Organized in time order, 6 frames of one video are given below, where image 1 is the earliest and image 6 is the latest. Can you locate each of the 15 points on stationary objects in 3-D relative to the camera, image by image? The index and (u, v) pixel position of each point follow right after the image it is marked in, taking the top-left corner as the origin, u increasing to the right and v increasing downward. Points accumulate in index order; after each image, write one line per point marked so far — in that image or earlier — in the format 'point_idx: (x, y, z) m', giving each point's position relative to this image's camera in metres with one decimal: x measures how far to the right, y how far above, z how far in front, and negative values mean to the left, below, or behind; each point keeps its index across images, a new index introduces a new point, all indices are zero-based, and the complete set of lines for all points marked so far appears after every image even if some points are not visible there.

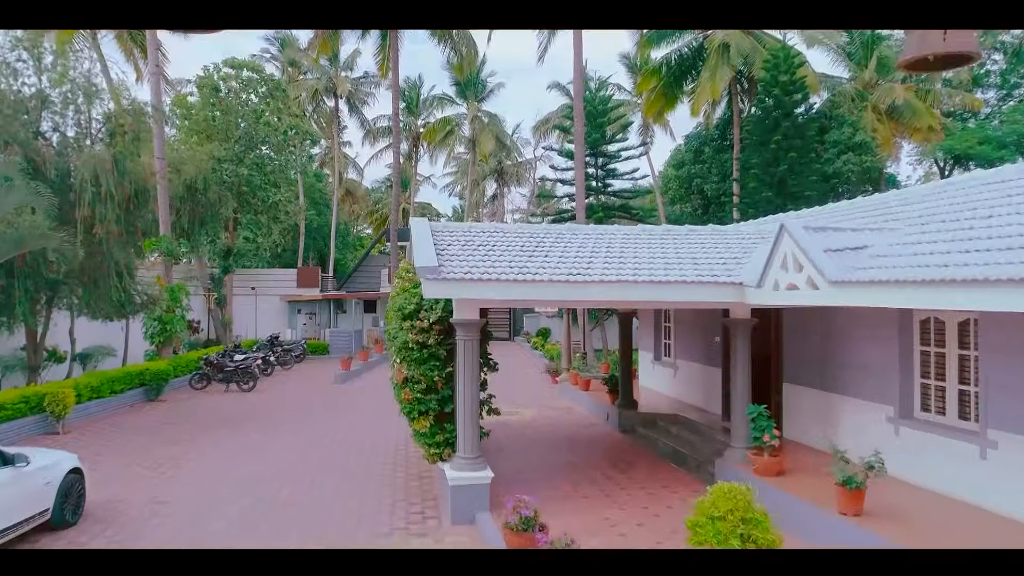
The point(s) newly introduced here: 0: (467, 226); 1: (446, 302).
0: (-0.9, +1.3, +8.4) m
1: (-1.1, -0.2, +7.3) m
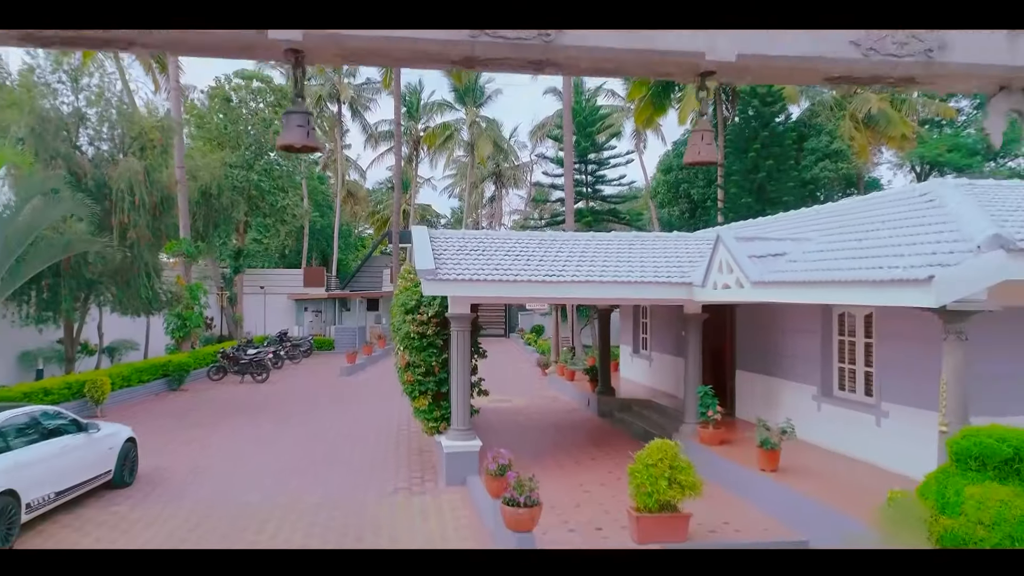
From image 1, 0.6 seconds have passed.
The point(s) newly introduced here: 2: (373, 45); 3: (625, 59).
0: (-1.2, +1.3, +9.7) m
1: (-1.4, -0.2, +8.6) m
2: (-0.8, +1.5, +2.6) m
3: (+0.8, +1.5, +2.7) m
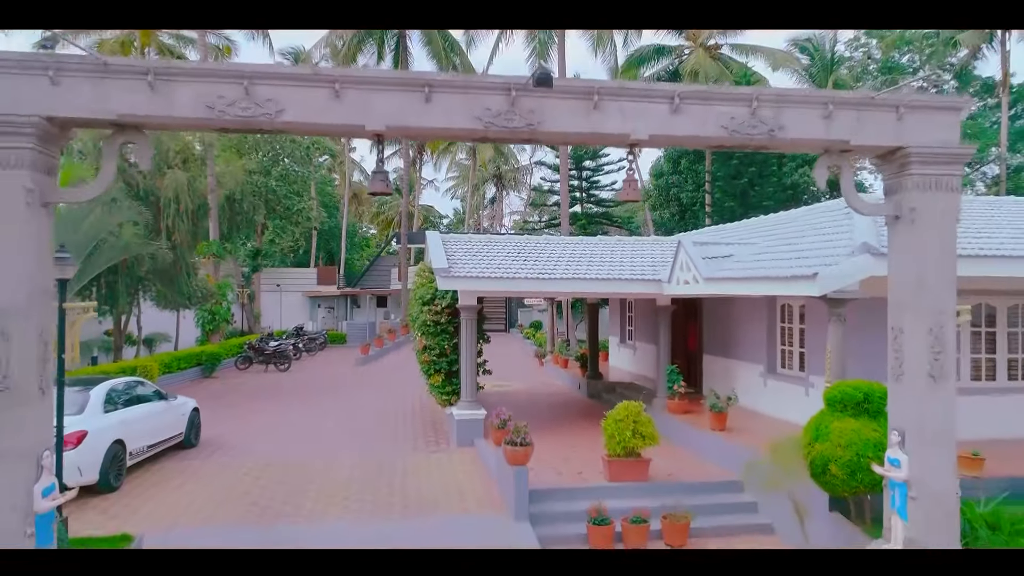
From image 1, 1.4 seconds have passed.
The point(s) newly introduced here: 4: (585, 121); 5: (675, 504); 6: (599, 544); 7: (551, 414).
0: (-1.2, +1.4, +11.4) m
1: (-1.4, -0.1, +10.2) m
2: (-0.8, +1.6, +4.3) m
3: (+0.8, +1.6, +4.4) m
4: (+0.8, +1.7, +4.3) m
5: (+2.7, -3.6, +6.9) m
6: (+1.3, -3.9, +6.4) m
7: (+1.1, -3.5, +11.6) m
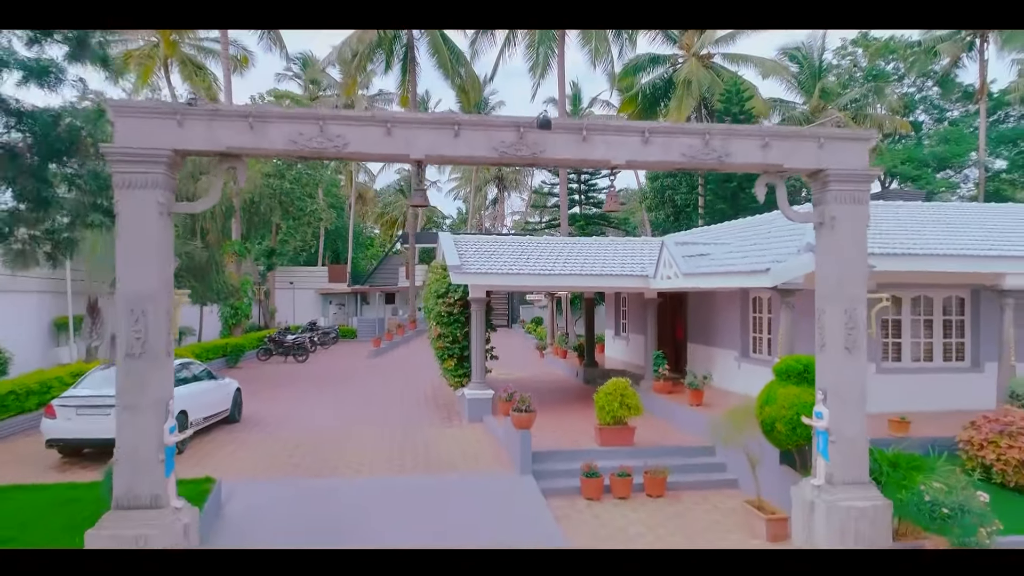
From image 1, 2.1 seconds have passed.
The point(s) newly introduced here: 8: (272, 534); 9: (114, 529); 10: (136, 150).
0: (-1.1, +1.5, +12.7) m
1: (-1.3, 0.0, +11.5) m
2: (-0.7, +1.7, +5.6) m
3: (+0.9, +1.7, +5.7) m
4: (+0.9, +1.9, +5.6) m
5: (+2.8, -3.4, +8.2) m
6: (+1.5, -3.8, +7.7) m
7: (+1.2, -3.4, +13.0) m
8: (-3.6, -3.9, +6.3) m
9: (-4.8, -2.9, +5.0) m
10: (-4.6, +1.7, +5.1) m
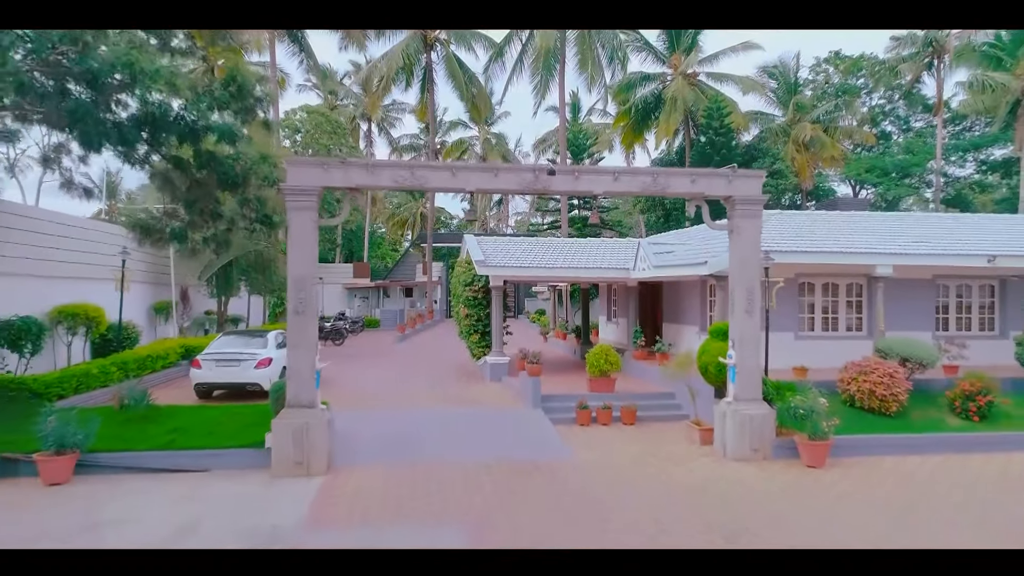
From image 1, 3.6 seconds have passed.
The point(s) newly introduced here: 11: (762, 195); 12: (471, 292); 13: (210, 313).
0: (-0.7, +1.9, +15.9) m
1: (-0.9, +0.4, +14.7) m
2: (-0.3, +2.0, +8.7) m
3: (+1.3, +2.0, +8.8) m
4: (+1.2, +2.2, +8.8) m
5: (+3.2, -3.1, +11.4) m
6: (+1.8, -3.4, +10.9) m
7: (+1.6, -3.0, +16.1) m
8: (-3.2, -3.5, +9.5) m
9: (-4.4, -2.6, +8.2) m
10: (-4.2, +2.0, +8.3) m
11: (+5.4, +2.0, +9.0) m
12: (-1.5, -0.2, +14.8) m
13: (-14.0, -1.2, +19.5) m
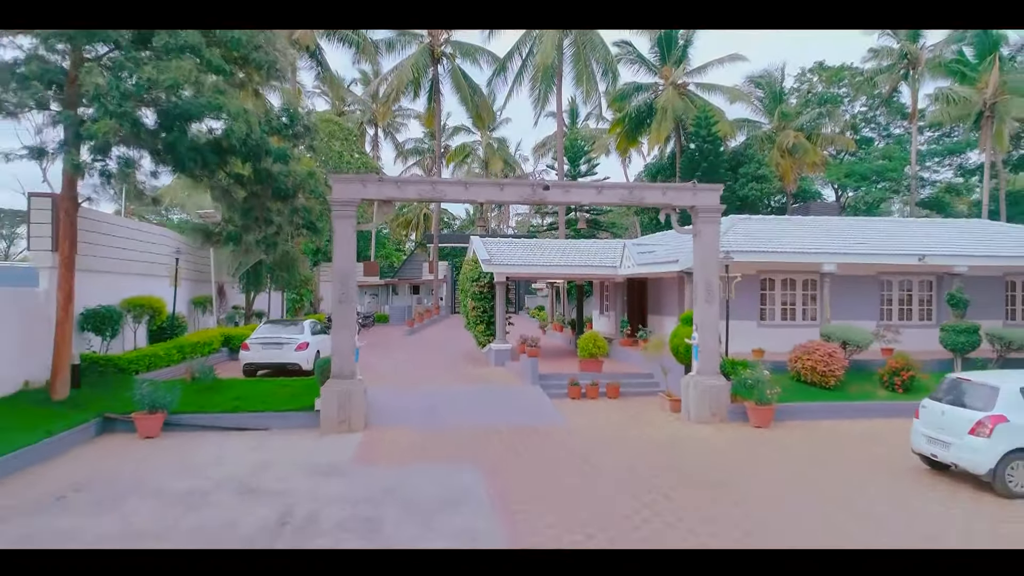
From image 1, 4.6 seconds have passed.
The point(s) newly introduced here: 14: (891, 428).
0: (-0.6, +2.0, +17.8) m
1: (-0.9, +0.5, +16.6) m
2: (-0.3, +2.2, +10.7) m
3: (+1.3, +2.2, +10.8) m
4: (+1.3, +2.3, +10.7) m
5: (+3.2, -2.9, +13.3) m
6: (+1.9, -3.3, +12.8) m
7: (+1.6, -2.9, +18.1) m
8: (-3.2, -3.4, +11.4) m
9: (-4.3, -2.4, +10.2) m
10: (-4.1, +2.2, +10.2) m
11: (+5.4, +2.2, +10.9) m
12: (-1.4, 0.0, +16.7) m
13: (-14.0, -1.0, +21.5) m
14: (+9.4, -3.5, +10.3) m
